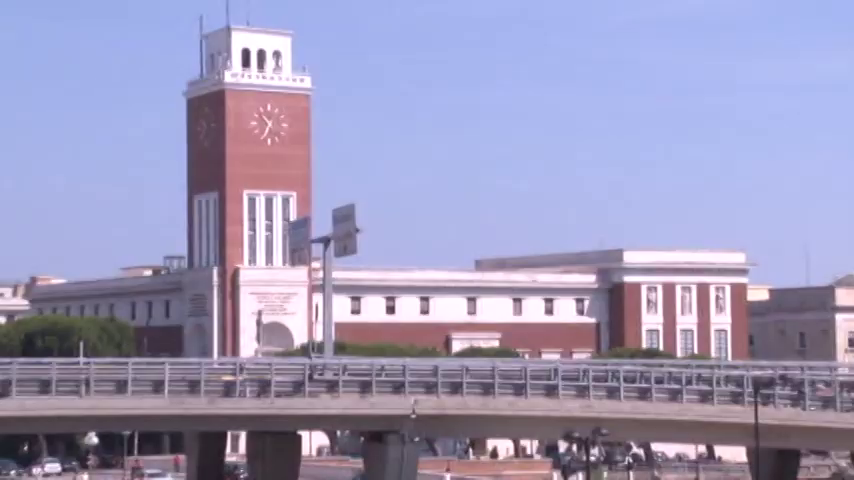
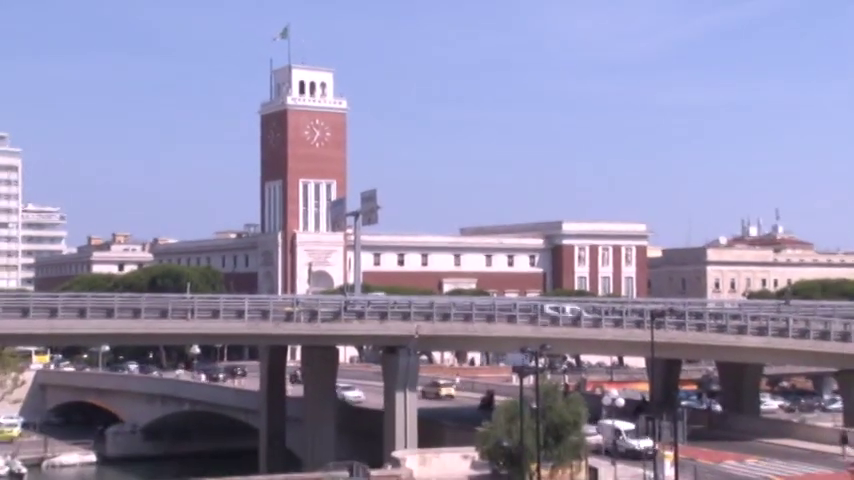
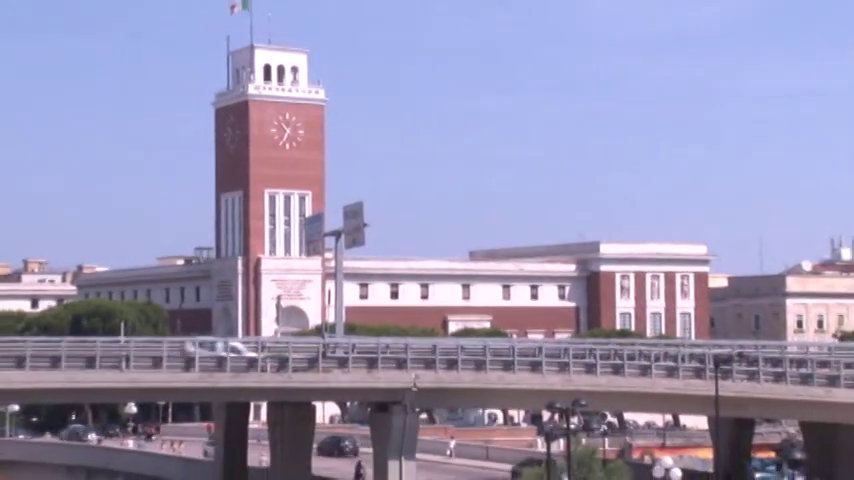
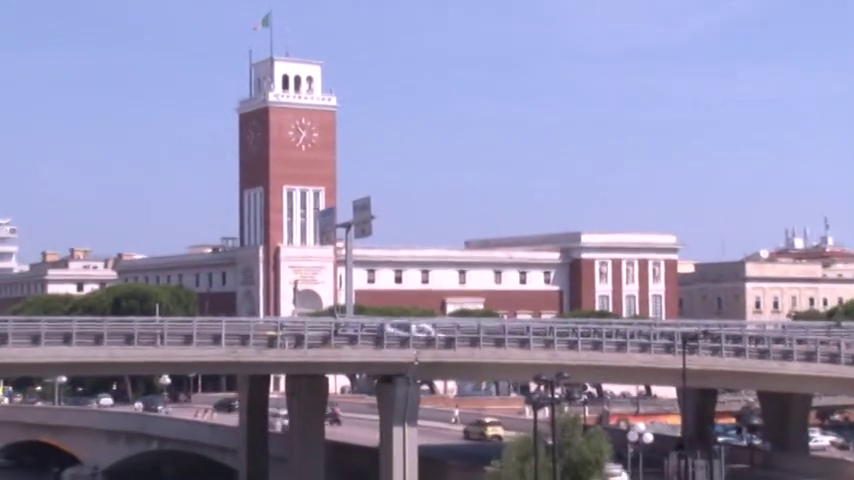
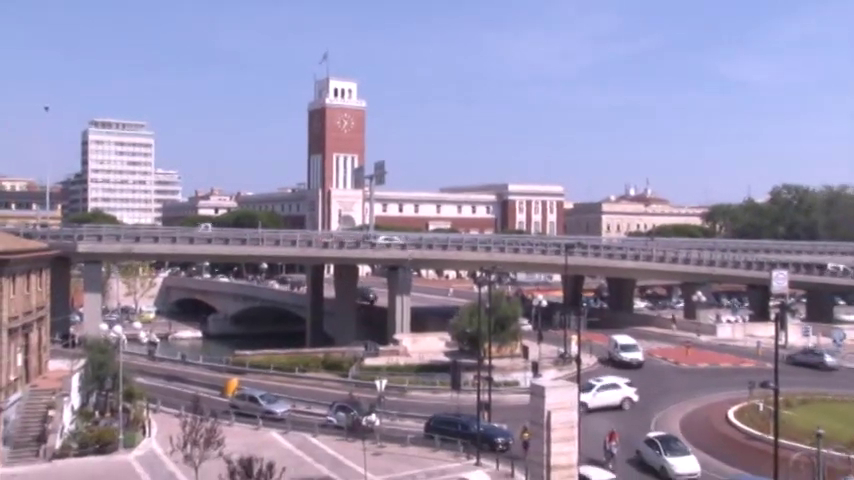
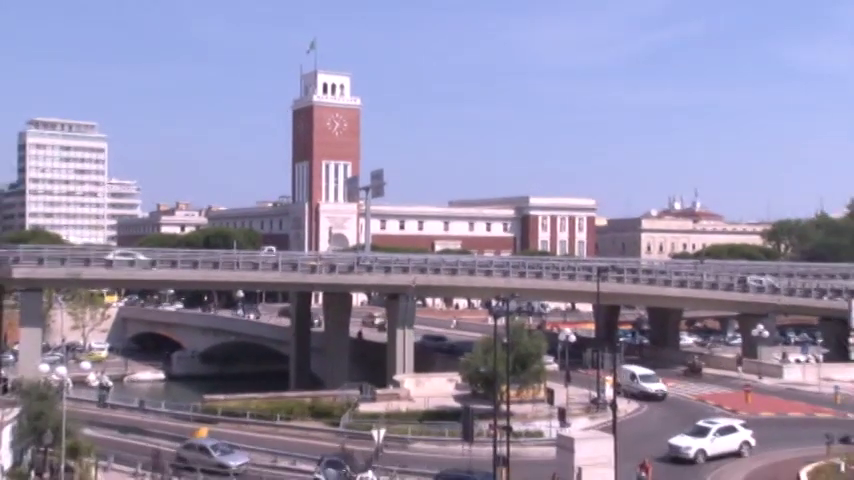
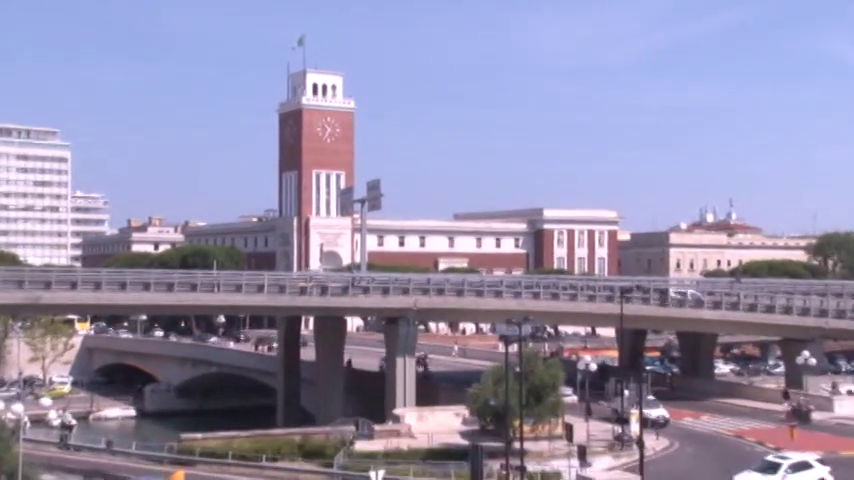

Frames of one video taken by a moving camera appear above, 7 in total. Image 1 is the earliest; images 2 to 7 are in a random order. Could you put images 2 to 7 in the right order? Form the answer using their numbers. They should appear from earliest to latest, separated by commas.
3, 4, 2, 7, 6, 5
